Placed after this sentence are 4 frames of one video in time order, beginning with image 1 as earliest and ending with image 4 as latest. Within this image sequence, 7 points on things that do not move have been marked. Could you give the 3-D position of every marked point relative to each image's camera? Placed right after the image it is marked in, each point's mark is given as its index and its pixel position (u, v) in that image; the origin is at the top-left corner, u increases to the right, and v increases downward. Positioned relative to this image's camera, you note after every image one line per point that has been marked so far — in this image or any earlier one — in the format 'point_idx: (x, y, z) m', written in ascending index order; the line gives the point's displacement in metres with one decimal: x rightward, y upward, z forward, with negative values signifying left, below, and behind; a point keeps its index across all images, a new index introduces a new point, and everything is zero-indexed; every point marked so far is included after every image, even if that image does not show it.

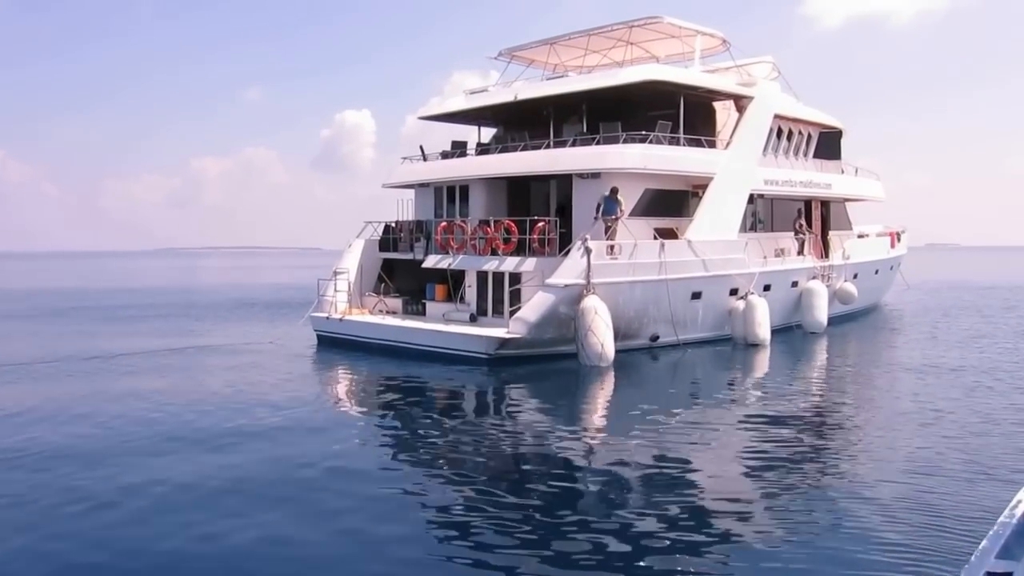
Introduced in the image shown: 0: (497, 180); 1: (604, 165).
0: (-0.3, +2.3, +16.5) m
1: (+1.6, +2.2, +14.0) m
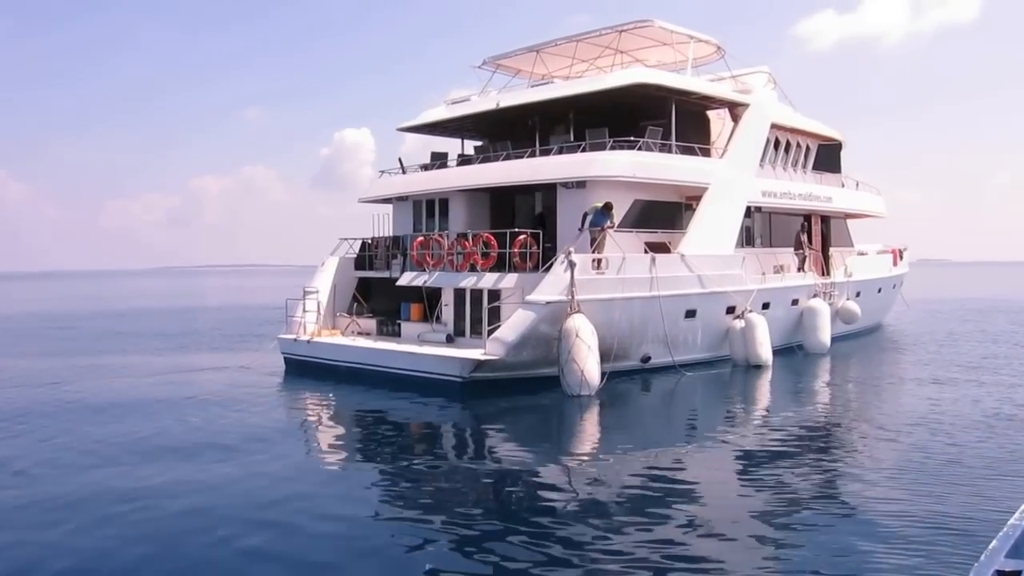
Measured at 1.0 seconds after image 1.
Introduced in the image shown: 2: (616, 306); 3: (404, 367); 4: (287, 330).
0: (-0.7, +1.9, +15.6) m
1: (+1.3, +1.9, +13.0) m
2: (+1.7, -0.3, +12.5) m
3: (-1.8, -1.3, +13.1) m
4: (-4.5, -0.8, +15.8) m
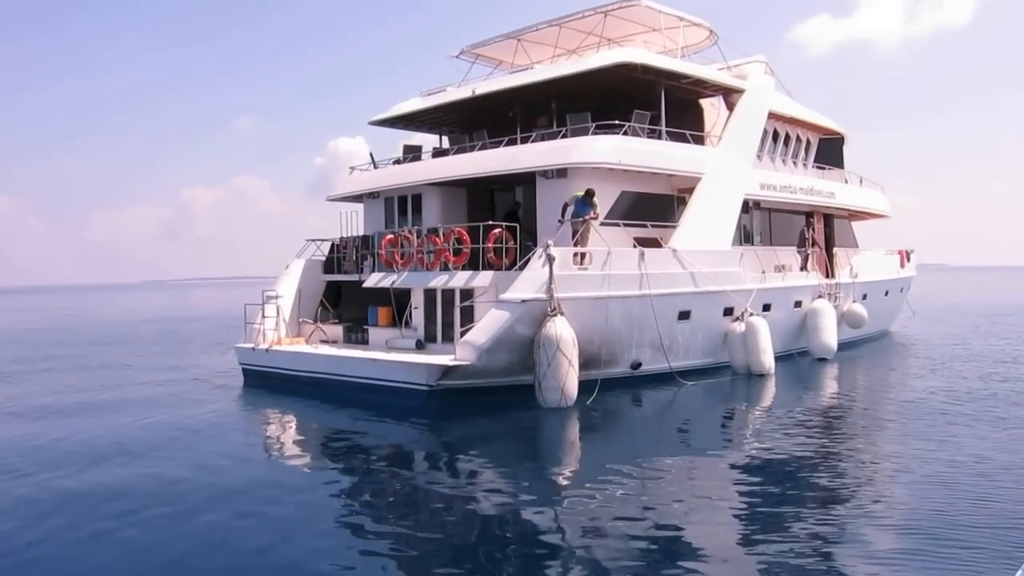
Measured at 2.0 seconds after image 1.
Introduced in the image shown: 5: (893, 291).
0: (-1.1, +1.8, +14.4) m
1: (+0.9, +1.9, +11.8) m
2: (+1.3, -0.3, +11.3) m
3: (-2.2, -1.3, +11.8) m
4: (-4.9, -0.9, +14.5) m
5: (+9.4, -0.1, +19.5) m
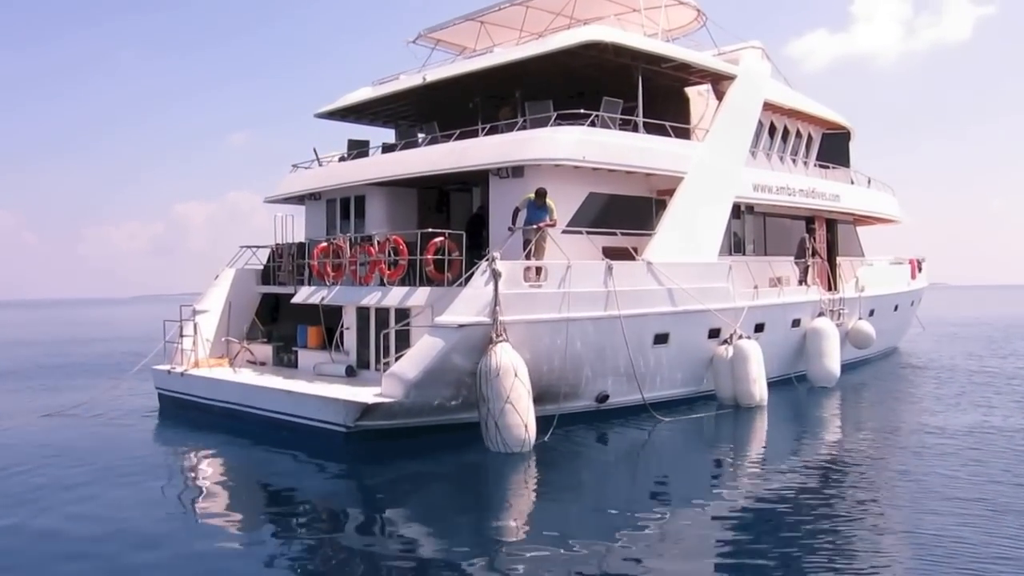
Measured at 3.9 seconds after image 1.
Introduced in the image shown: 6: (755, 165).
0: (-1.8, +1.6, +12.5) m
1: (+0.2, +1.7, +10.0) m
2: (+0.6, -0.5, +9.5) m
3: (-2.9, -1.5, +10.0) m
4: (-5.6, -1.1, +12.7) m
5: (+8.7, -0.4, +17.6) m
6: (+4.1, +2.1, +13.2) m
